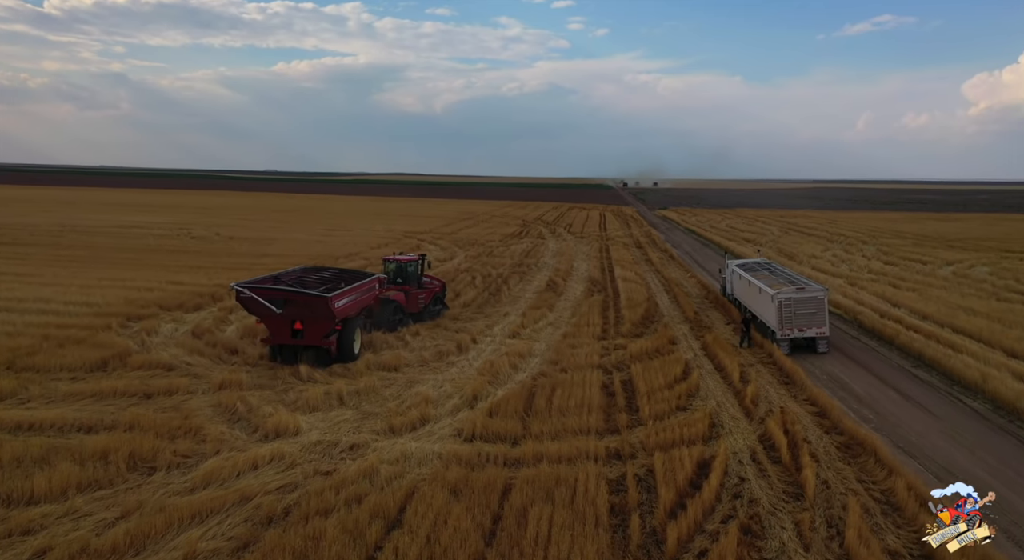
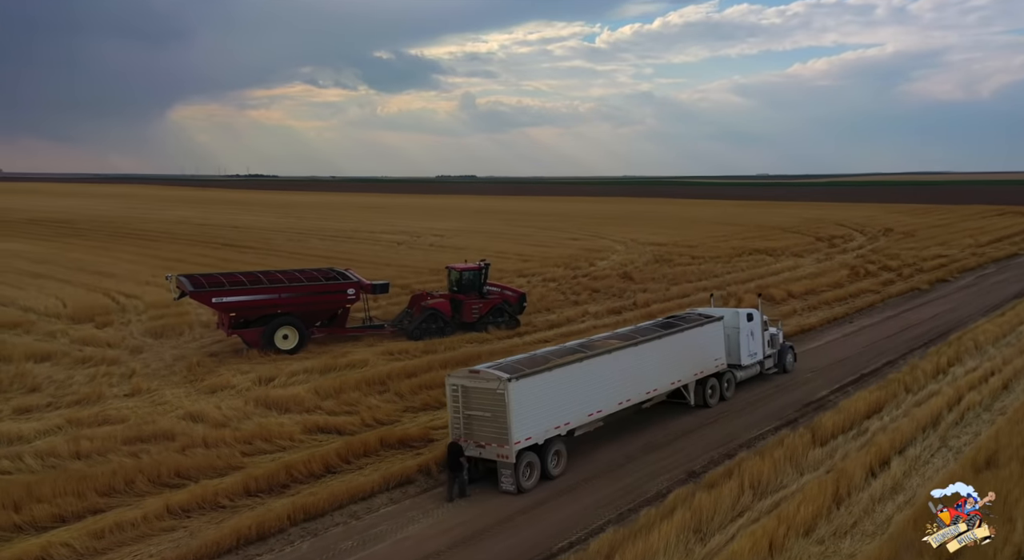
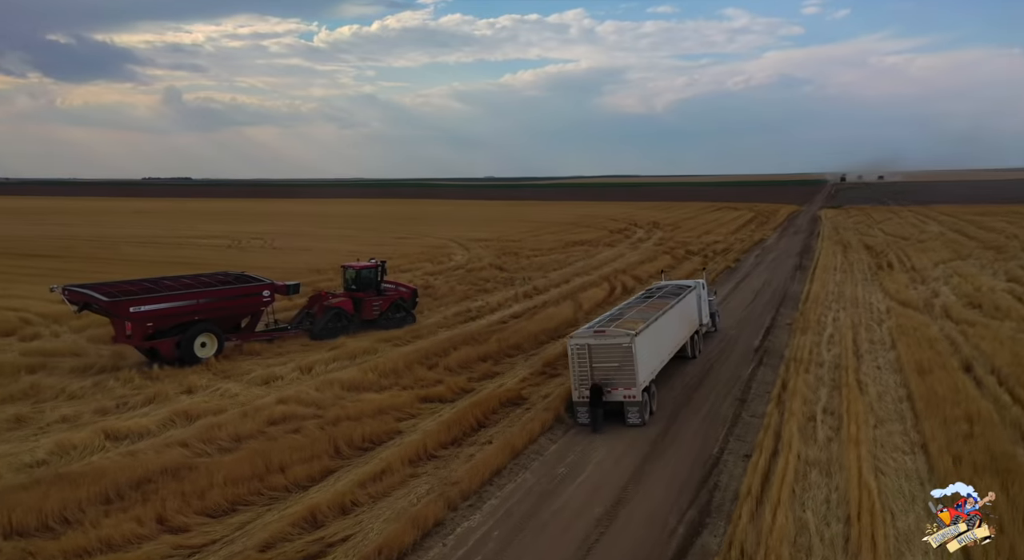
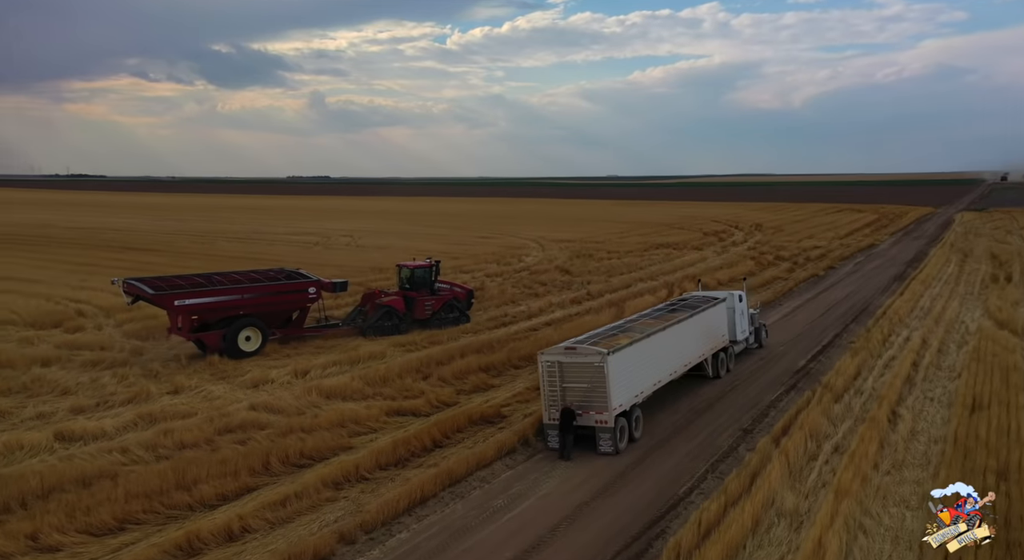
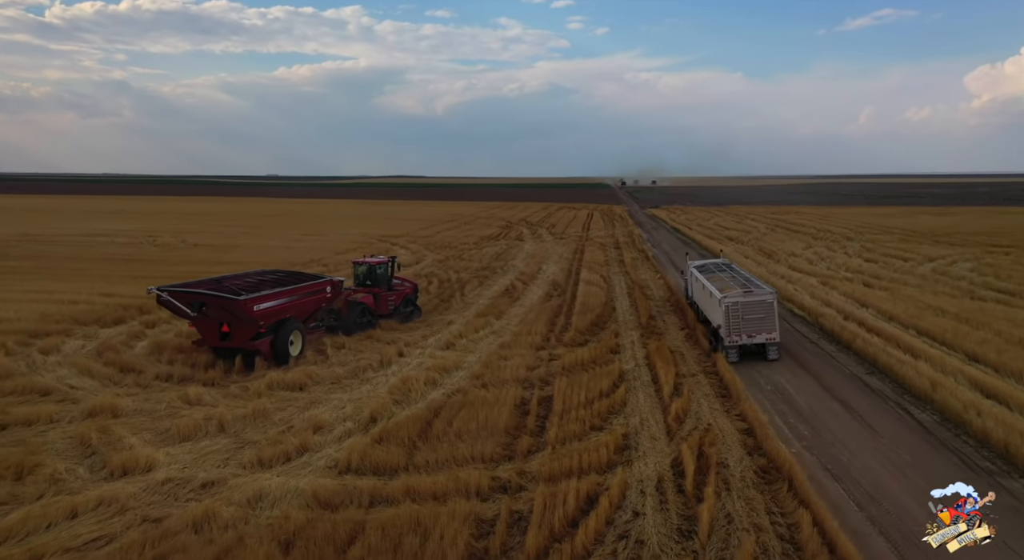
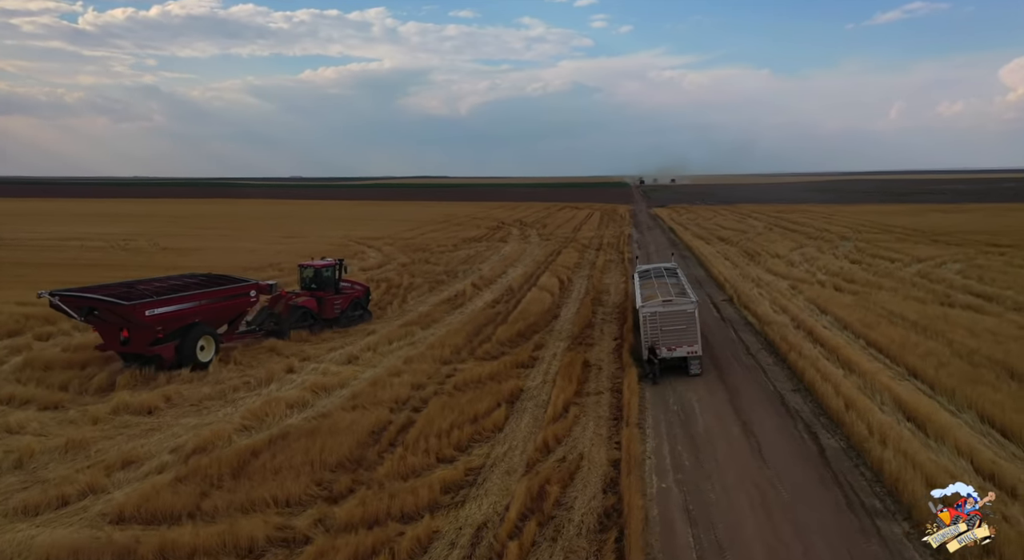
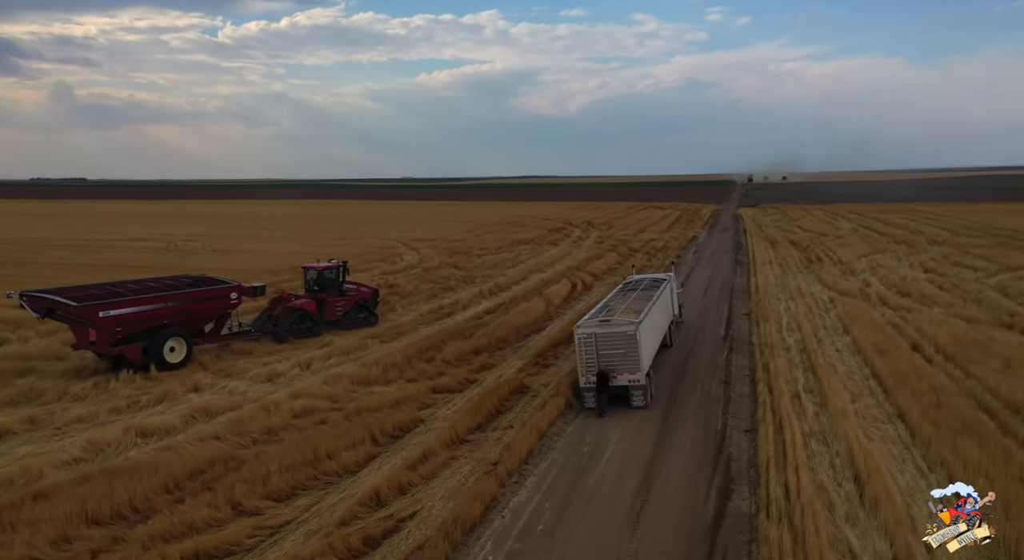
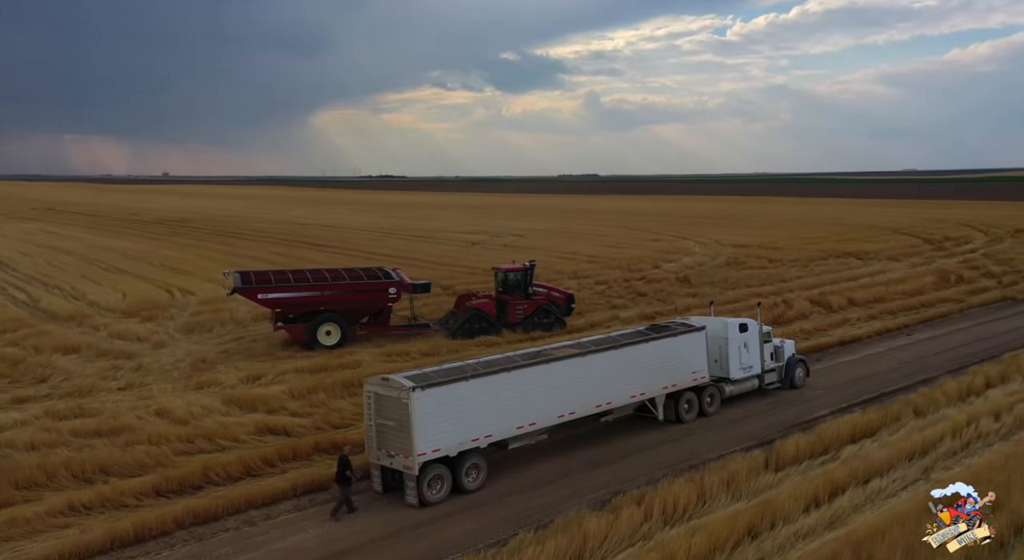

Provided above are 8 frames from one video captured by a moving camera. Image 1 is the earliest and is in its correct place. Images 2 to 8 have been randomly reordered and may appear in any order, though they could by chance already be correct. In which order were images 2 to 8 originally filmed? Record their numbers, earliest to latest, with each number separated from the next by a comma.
5, 6, 7, 3, 4, 2, 8
